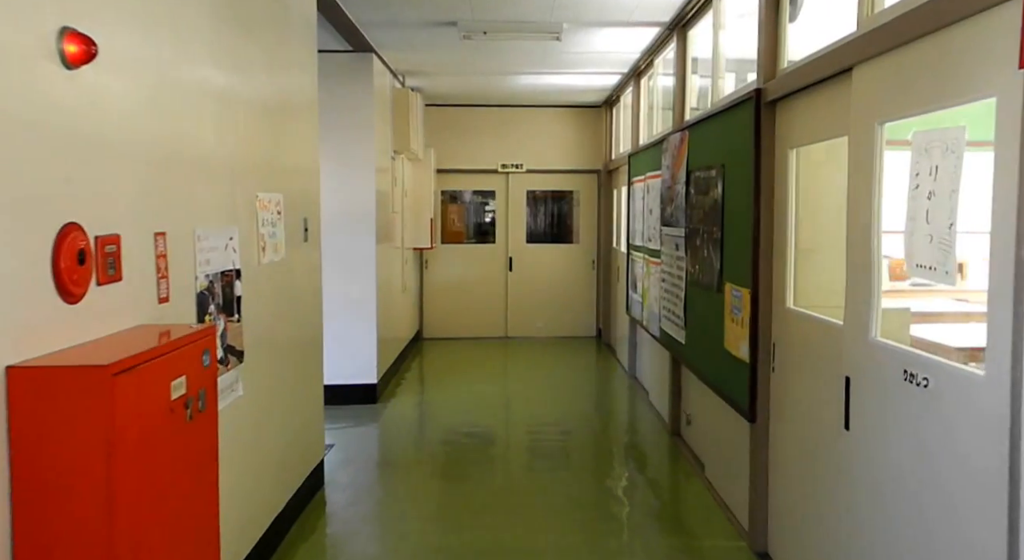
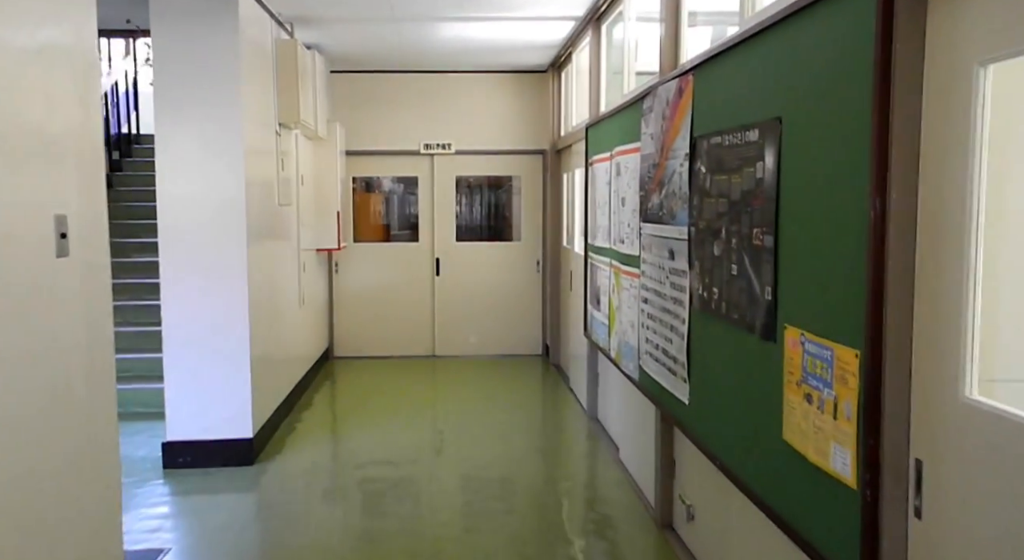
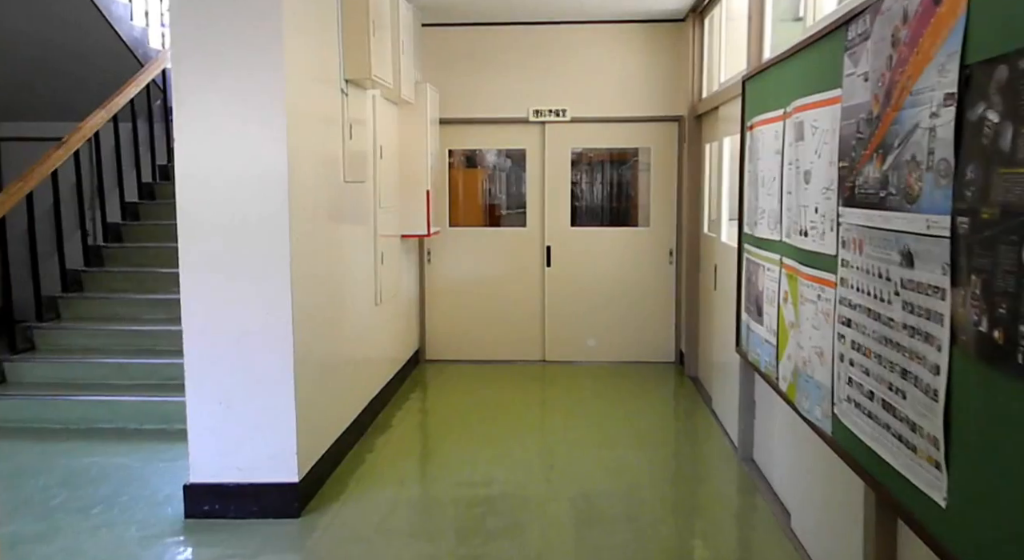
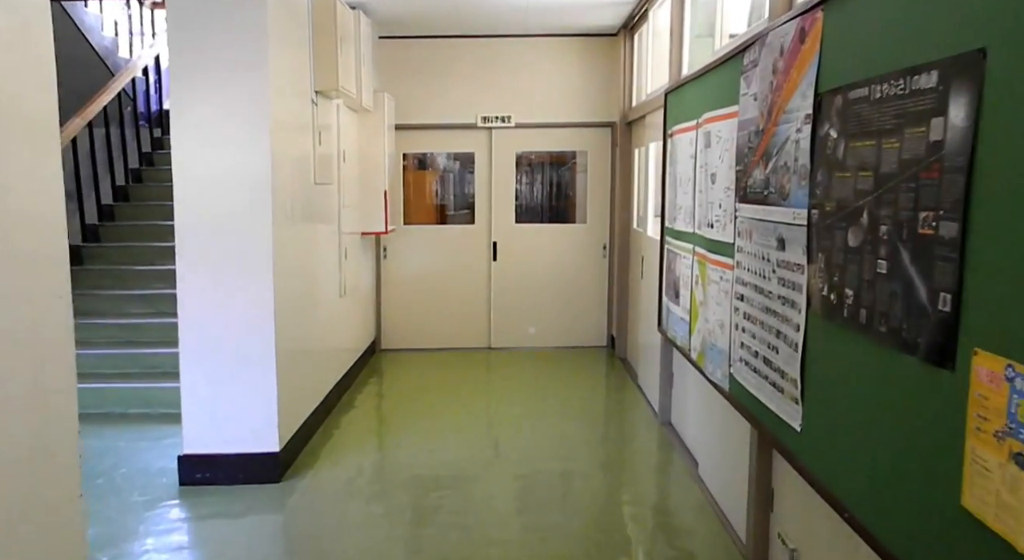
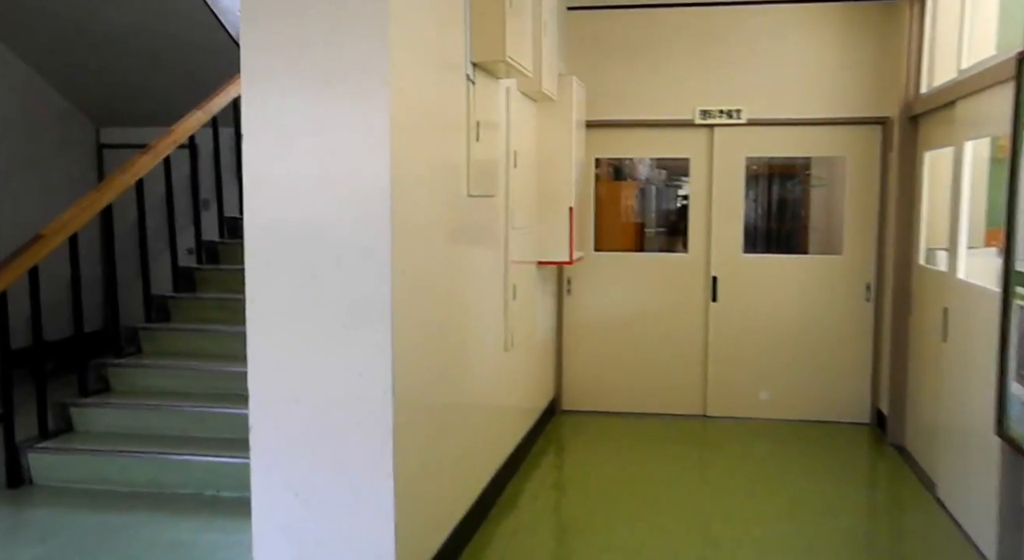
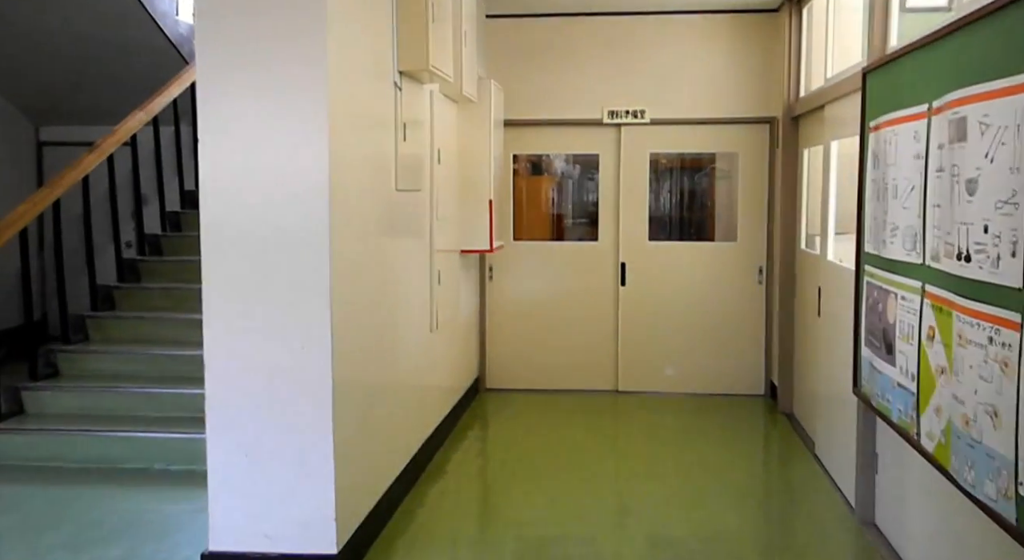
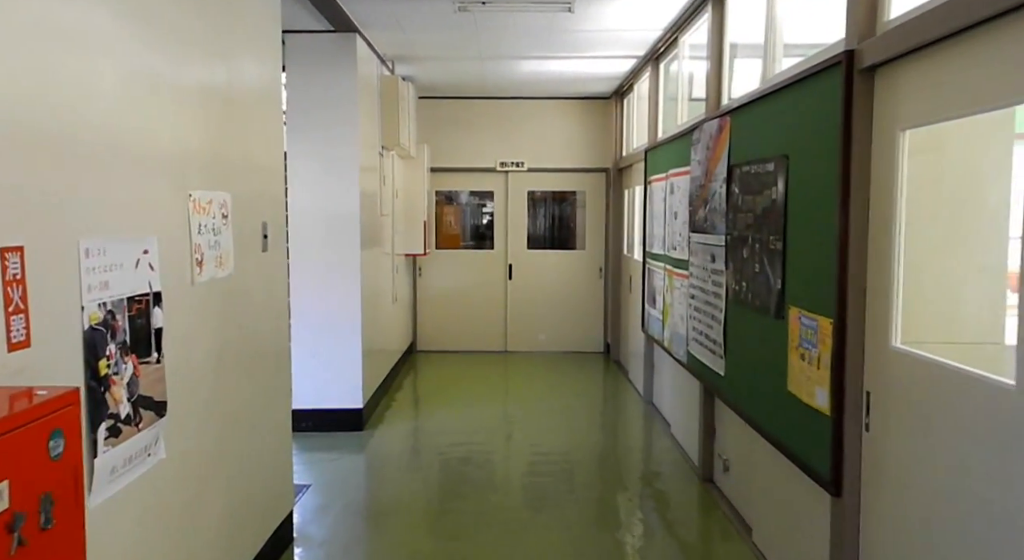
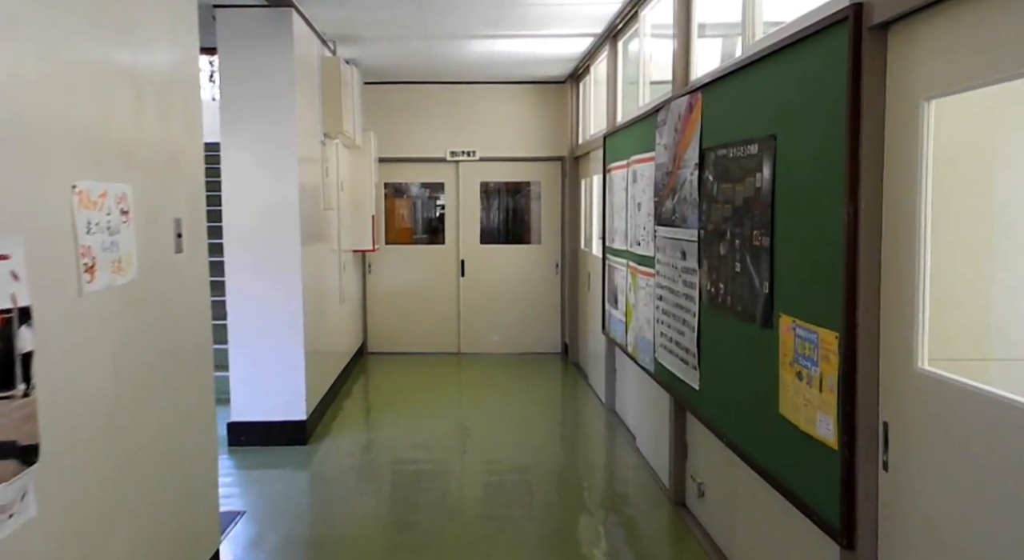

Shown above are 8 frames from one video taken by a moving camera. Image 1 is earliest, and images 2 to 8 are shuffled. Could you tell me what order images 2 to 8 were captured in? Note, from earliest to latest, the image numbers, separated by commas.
7, 8, 2, 4, 3, 6, 5
